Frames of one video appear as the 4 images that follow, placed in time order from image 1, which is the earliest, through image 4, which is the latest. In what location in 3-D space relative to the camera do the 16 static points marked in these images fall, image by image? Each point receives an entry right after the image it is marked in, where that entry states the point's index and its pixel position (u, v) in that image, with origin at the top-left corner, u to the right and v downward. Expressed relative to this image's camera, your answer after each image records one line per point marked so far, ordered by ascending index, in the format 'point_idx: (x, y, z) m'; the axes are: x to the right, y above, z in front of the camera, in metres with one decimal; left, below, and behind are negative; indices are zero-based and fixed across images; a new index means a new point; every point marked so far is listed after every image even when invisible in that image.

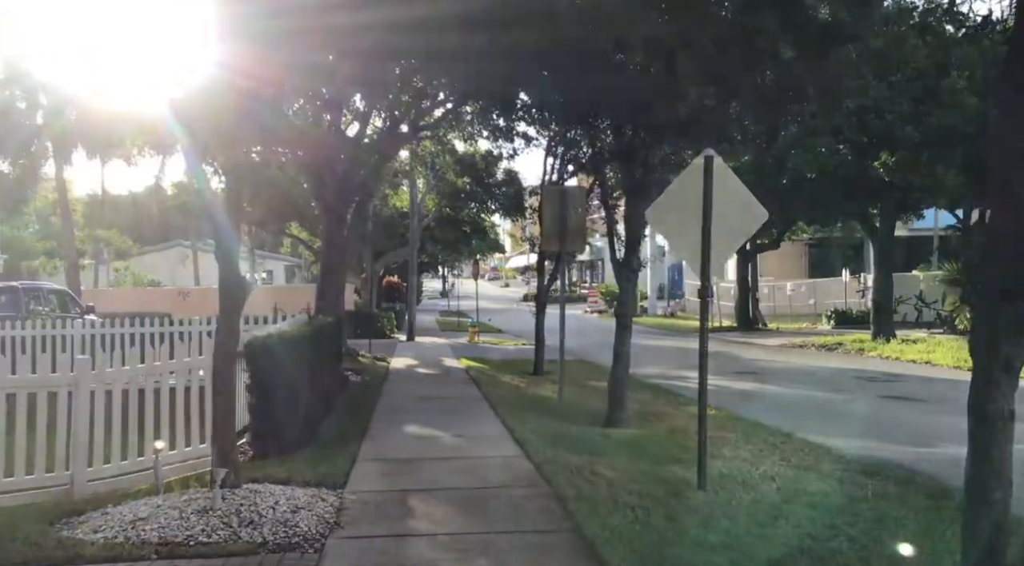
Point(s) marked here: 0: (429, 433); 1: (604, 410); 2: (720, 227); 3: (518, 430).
0: (-0.9, -1.7, +9.0) m
1: (+1.2, -1.7, +10.9) m
2: (+1.6, +0.4, +6.2) m
3: (+0.1, -1.6, +8.8) m
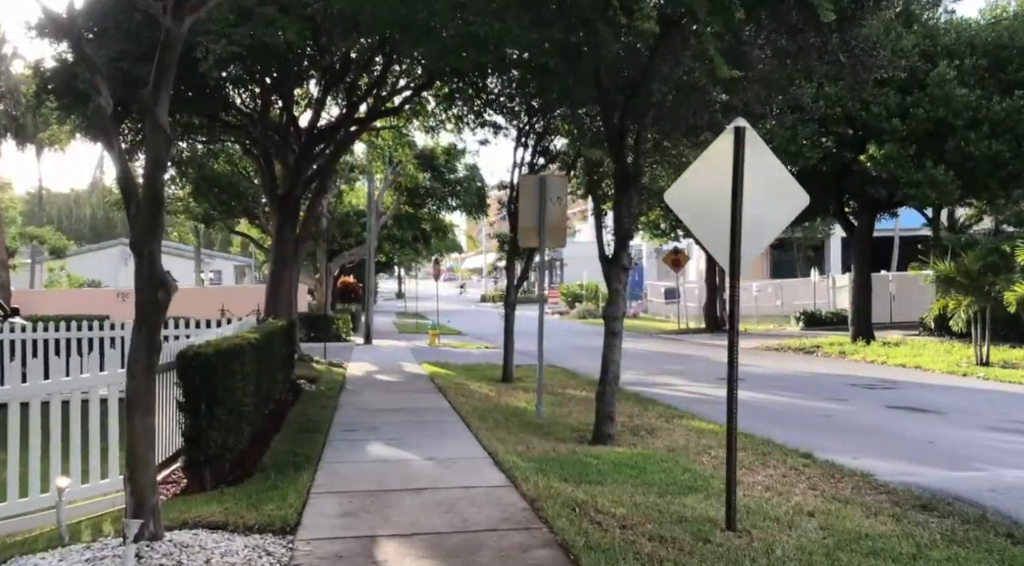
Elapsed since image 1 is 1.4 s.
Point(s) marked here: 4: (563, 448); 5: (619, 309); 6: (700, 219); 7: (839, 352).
0: (-1.1, -1.7, +7.8) m
1: (+0.9, -1.7, +9.8) m
2: (+1.5, +0.5, +5.2) m
3: (-0.1, -1.6, +7.6) m
4: (+0.5, -1.7, +8.2) m
5: (+1.2, -0.3, +9.0) m
6: (+1.2, +0.4, +5.2) m
7: (+7.4, -1.6, +18.2) m
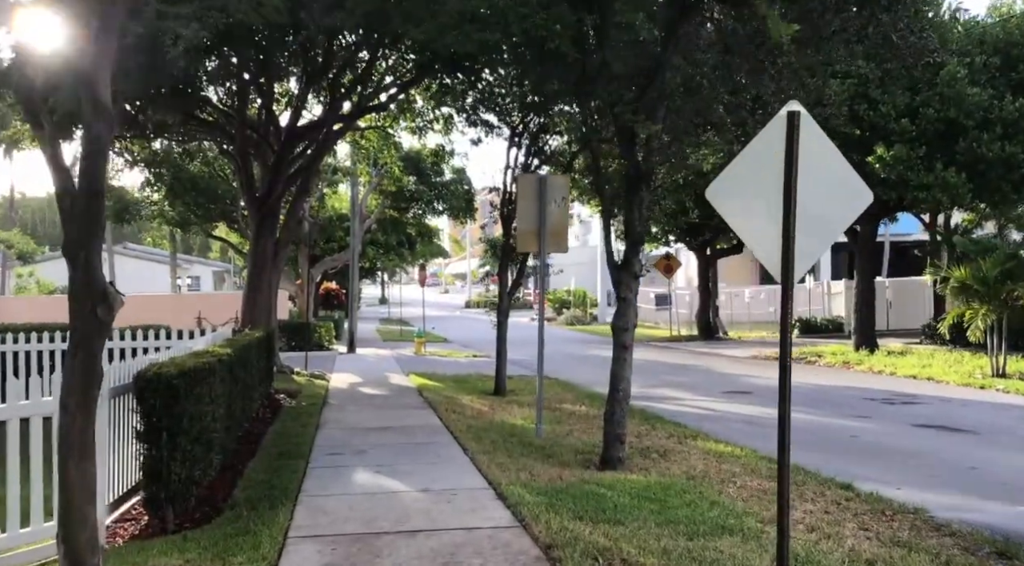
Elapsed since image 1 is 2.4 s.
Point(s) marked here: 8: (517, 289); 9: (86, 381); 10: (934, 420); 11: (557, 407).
0: (-1.1, -1.7, +7.0) m
1: (+0.9, -1.8, +9.0) m
2: (+1.6, +0.4, +4.4) m
3: (-0.1, -1.7, +6.8) m
4: (+0.5, -1.8, +7.4) m
5: (+1.2, -0.4, +8.3) m
6: (+1.3, +0.4, +4.5) m
7: (+7.2, -1.7, +17.5) m
8: (+0.1, -0.1, +14.6) m
9: (-2.0, -0.5, +3.8) m
10: (+5.1, -1.7, +9.8) m
11: (+0.7, -1.8, +12.0) m
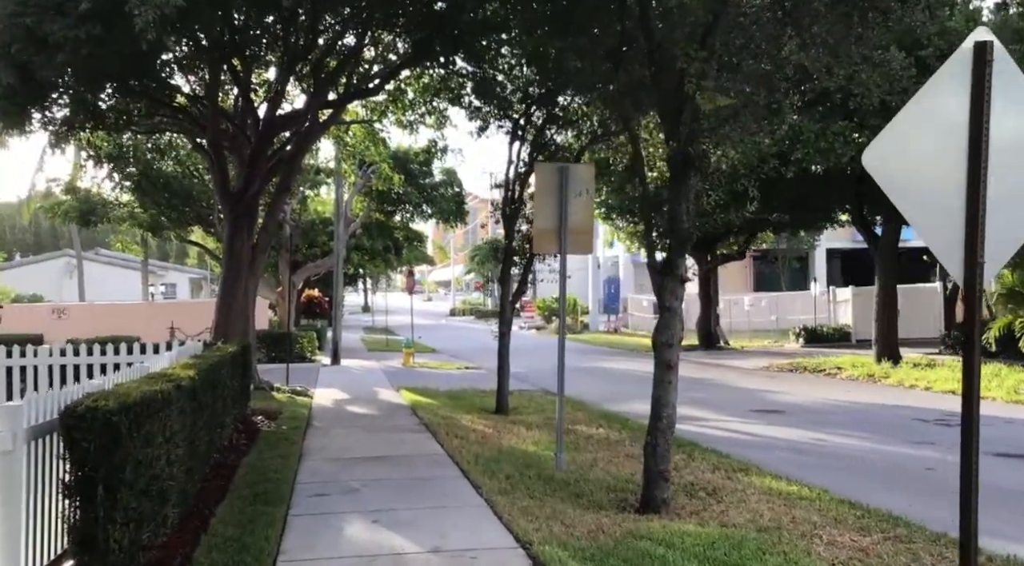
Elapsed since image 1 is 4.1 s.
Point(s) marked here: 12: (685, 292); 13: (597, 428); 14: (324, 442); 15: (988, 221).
0: (-0.9, -1.8, +5.6) m
1: (+1.1, -1.9, +7.7) m
2: (+1.9, +0.4, +3.1) m
3: (+0.1, -1.7, +5.4) m
4: (+0.7, -1.8, +6.0) m
5: (+1.4, -0.4, +6.9) m
6: (+1.6, +0.3, +3.2) m
7: (+7.2, -1.9, +16.3) m
8: (+0.1, -0.2, +13.3) m
9: (-1.7, -0.5, +2.4) m
10: (+5.3, -1.7, +8.6) m
11: (+0.8, -1.9, +10.6) m
12: (+1.5, -0.1, +7.0) m
13: (+1.1, -2.0, +10.8) m
14: (-2.3, -2.0, +10.0) m
15: (+1.8, +0.2, +3.0) m
